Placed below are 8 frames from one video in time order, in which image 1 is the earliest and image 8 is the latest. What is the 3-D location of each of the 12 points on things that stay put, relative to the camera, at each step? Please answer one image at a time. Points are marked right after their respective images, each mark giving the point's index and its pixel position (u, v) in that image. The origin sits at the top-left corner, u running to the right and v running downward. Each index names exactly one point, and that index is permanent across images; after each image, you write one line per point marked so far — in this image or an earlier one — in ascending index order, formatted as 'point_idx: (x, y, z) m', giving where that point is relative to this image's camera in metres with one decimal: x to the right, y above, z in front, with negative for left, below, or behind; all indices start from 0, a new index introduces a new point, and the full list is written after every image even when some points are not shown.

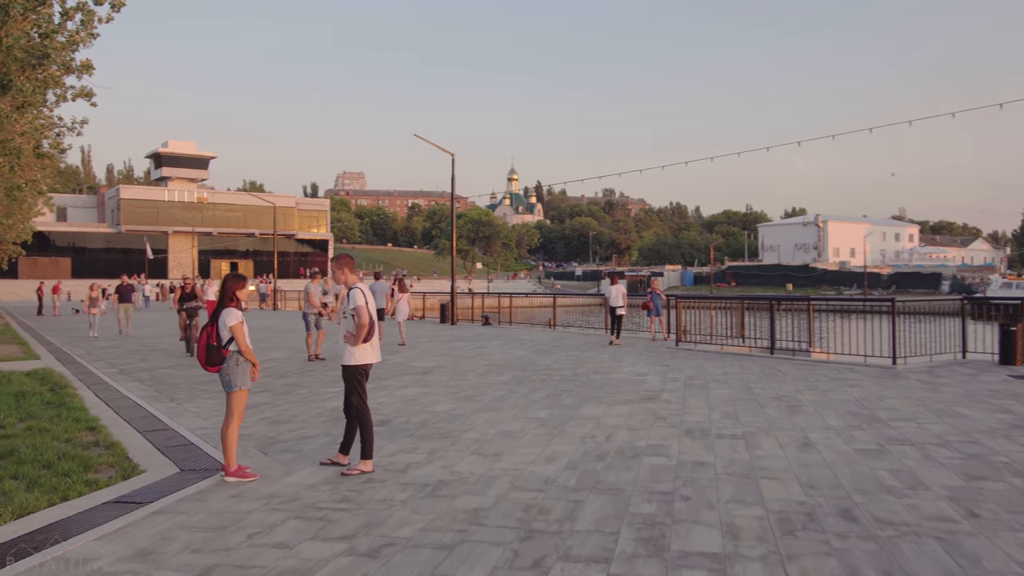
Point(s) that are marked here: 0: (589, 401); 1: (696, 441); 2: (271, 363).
0: (+1.0, -1.5, +10.0) m
1: (+1.9, -1.6, +7.9) m
2: (-4.7, -1.5, +14.9) m
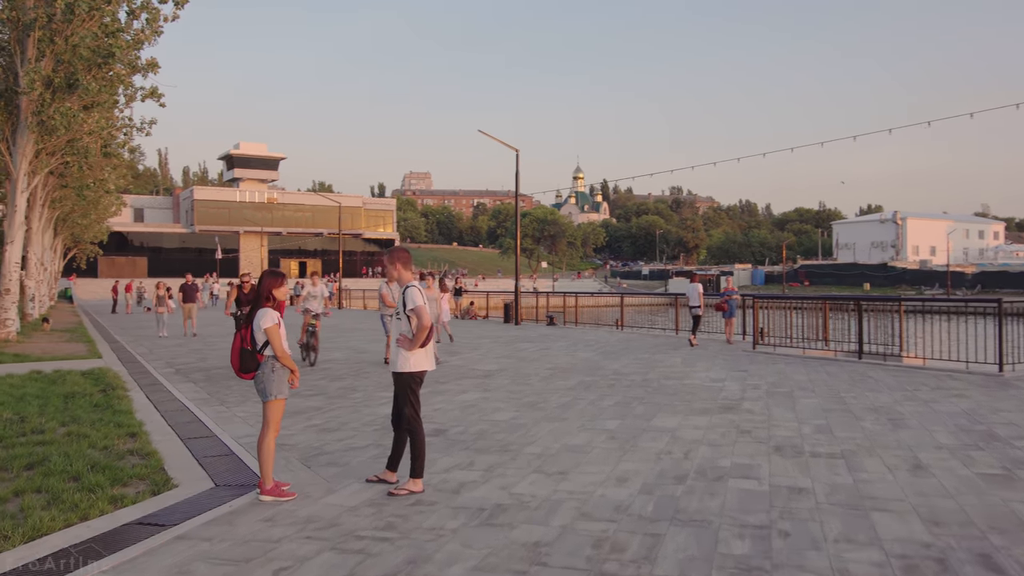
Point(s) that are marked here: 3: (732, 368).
0: (+1.8, -1.5, +9.1) m
1: (+2.6, -1.6, +6.9) m
2: (-3.5, -1.5, +14.5) m
3: (+3.9, -1.4, +13.3) m
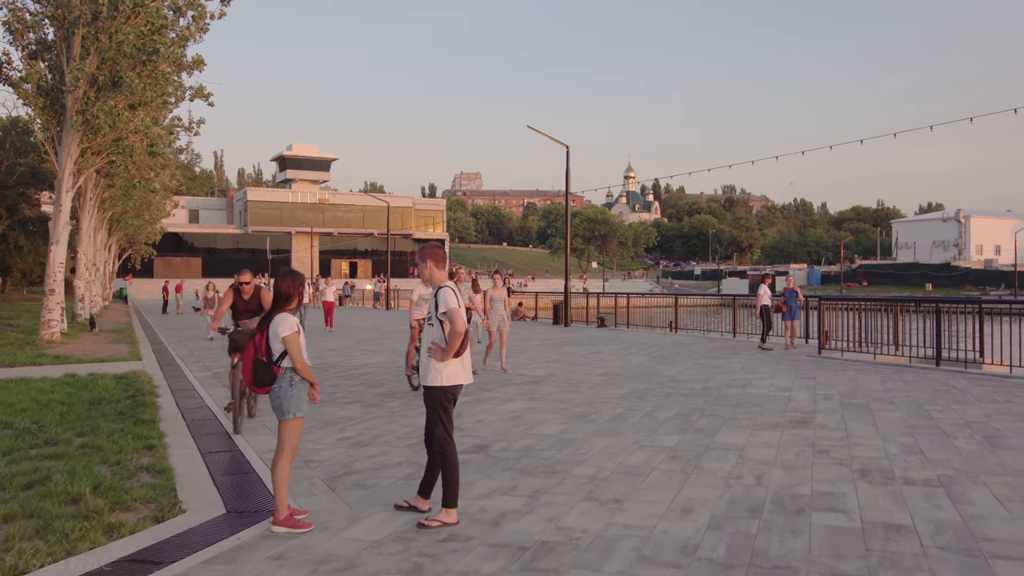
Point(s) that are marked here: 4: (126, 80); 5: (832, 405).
0: (+2.4, -1.5, +8.3) m
1: (+2.9, -1.6, +6.0) m
2: (-2.6, -1.5, +13.9) m
3: (+4.7, -1.4, +12.3) m
4: (-10.3, +5.5, +19.8) m
5: (+4.1, -1.5, +9.5) m
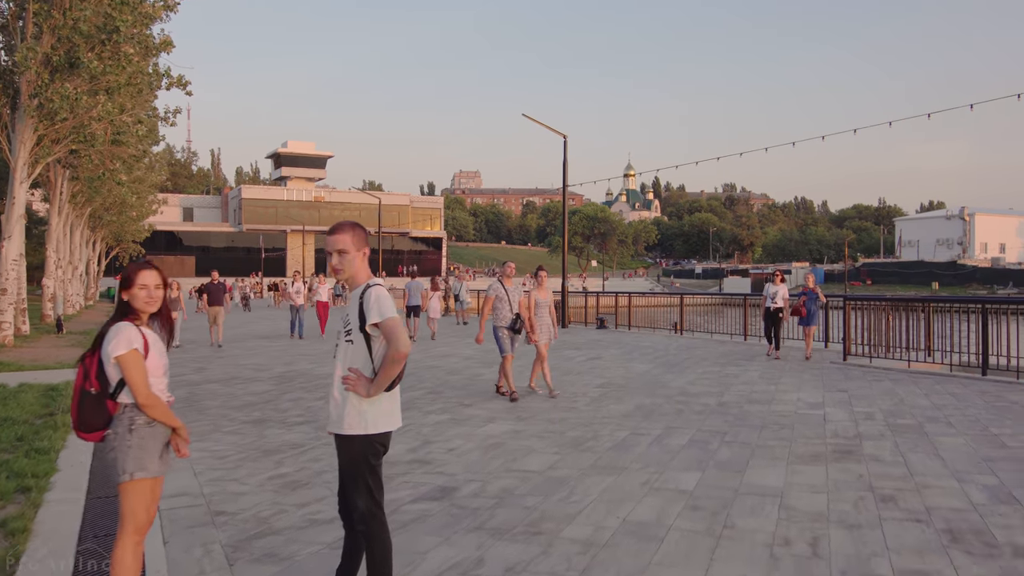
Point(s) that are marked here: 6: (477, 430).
0: (+2.2, -1.5, +6.7) m
1: (+2.7, -1.6, +4.4) m
2: (-2.8, -1.5, +12.3) m
3: (+4.5, -1.4, +10.7) m
4: (-10.5, +5.5, +18.2) m
5: (+3.9, -1.5, +7.9) m
6: (-0.4, -1.5, +8.1) m
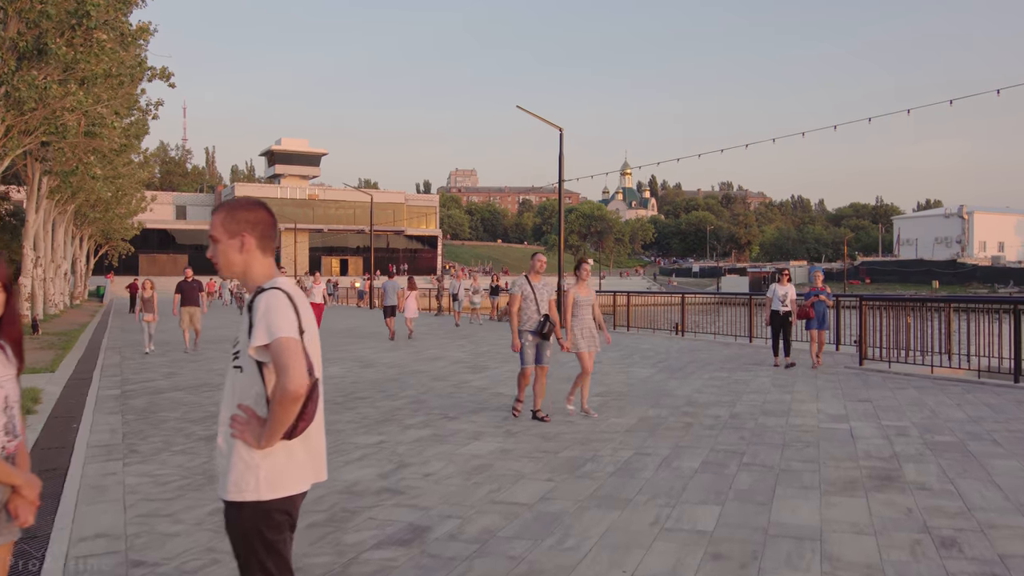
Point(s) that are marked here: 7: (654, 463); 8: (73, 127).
0: (+2.1, -1.5, +5.7) m
1: (+2.6, -1.6, +3.5) m
2: (-2.9, -1.5, +11.4) m
3: (+4.4, -1.4, +9.7) m
4: (-10.6, +5.5, +17.2) m
5: (+3.8, -1.5, +7.0) m
6: (-0.5, -1.5, +7.1) m
7: (+1.2, -1.5, +6.4) m
8: (-11.1, +4.1, +19.0) m
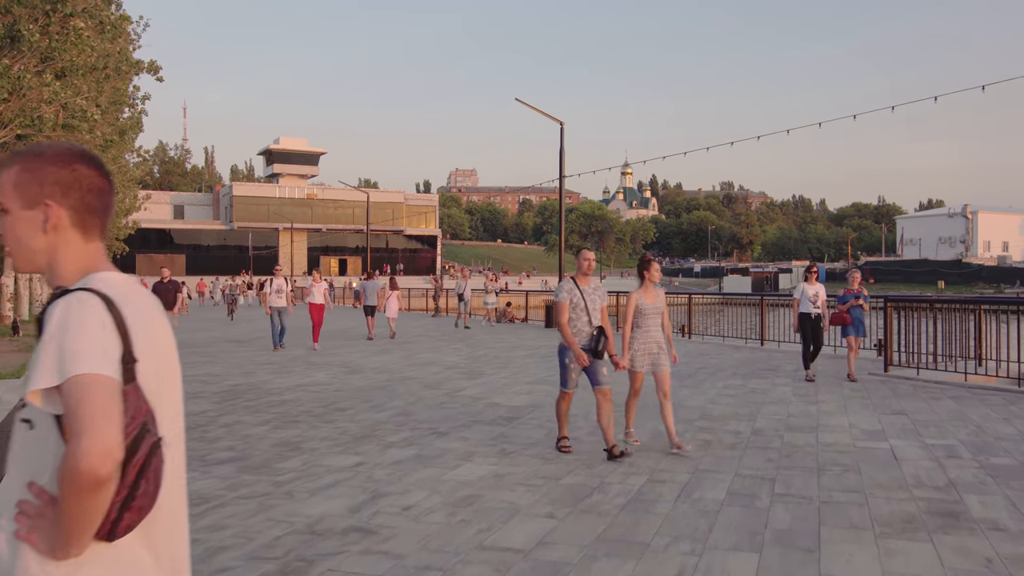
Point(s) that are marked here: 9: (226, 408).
0: (+2.0, -1.5, +4.8) m
1: (+2.6, -1.6, +2.6) m
2: (-3.0, -1.5, +10.5) m
3: (+4.3, -1.4, +8.8) m
4: (-10.7, +5.5, +16.3) m
5: (+3.7, -1.5, +6.1) m
6: (-0.5, -1.5, +6.2) m
7: (+1.2, -1.5, +5.5) m
8: (-11.1, +4.0, +18.1) m
9: (-3.6, -1.5, +9.5) m
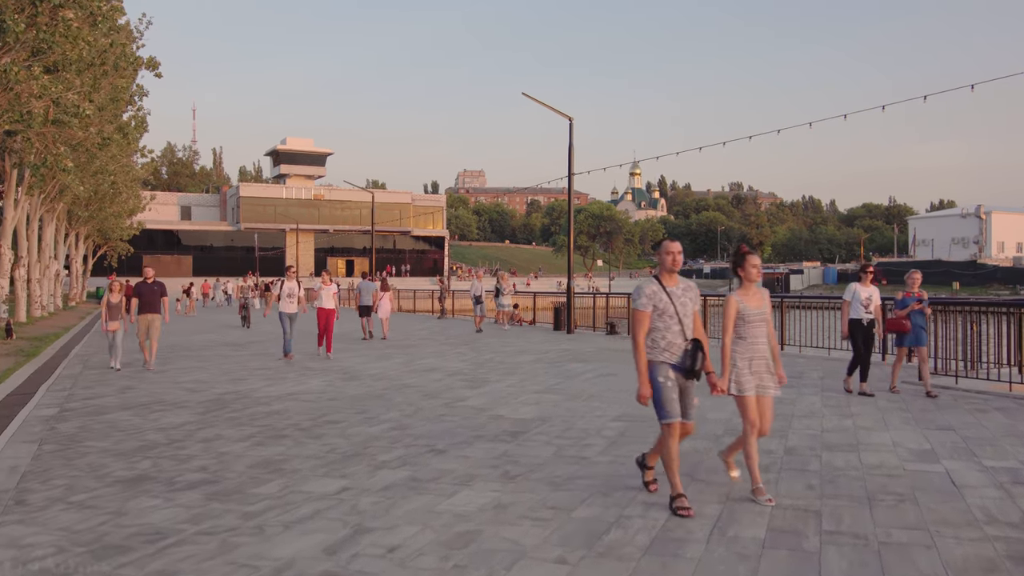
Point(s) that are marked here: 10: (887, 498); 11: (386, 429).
0: (+2.0, -1.5, +4.0) m
1: (+2.6, -1.6, +1.7) m
2: (-2.9, -1.5, +9.7) m
3: (+4.4, -1.4, +8.0) m
4: (-10.5, +5.5, +15.6) m
5: (+3.7, -1.5, +5.3) m
6: (-0.5, -1.5, +5.4) m
7: (+1.2, -1.5, +4.7) m
8: (-11.0, +4.0, +17.4) m
9: (-3.6, -1.5, +8.8) m
10: (+2.7, -1.5, +5.5) m
11: (-1.4, -1.5, +8.2) m
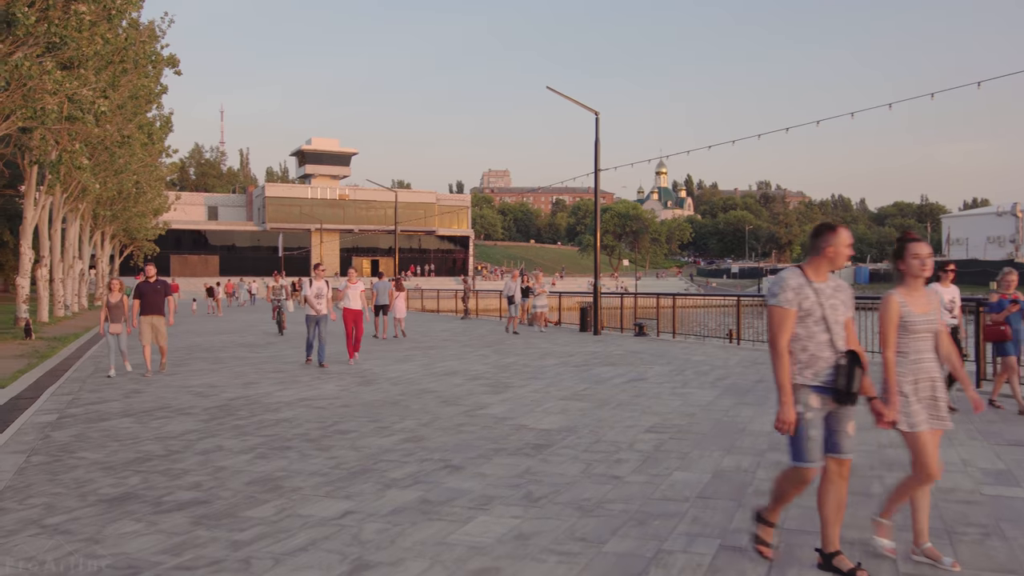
0: (+2.1, -1.5, +3.3) m
1: (+2.6, -1.6, +1.0) m
2: (-2.6, -1.5, +9.1) m
3: (+4.6, -1.4, +7.2) m
4: (-10.0, +5.5, +15.3) m
5: (+3.9, -1.5, +4.5) m
6: (-0.4, -1.5, +4.8) m
7: (+1.3, -1.5, +4.0) m
8: (-10.4, +4.0, +17.1) m
9: (-3.3, -1.5, +8.3) m
10: (+2.9, -1.5, +4.7) m
11: (-1.1, -1.5, +7.5) m
